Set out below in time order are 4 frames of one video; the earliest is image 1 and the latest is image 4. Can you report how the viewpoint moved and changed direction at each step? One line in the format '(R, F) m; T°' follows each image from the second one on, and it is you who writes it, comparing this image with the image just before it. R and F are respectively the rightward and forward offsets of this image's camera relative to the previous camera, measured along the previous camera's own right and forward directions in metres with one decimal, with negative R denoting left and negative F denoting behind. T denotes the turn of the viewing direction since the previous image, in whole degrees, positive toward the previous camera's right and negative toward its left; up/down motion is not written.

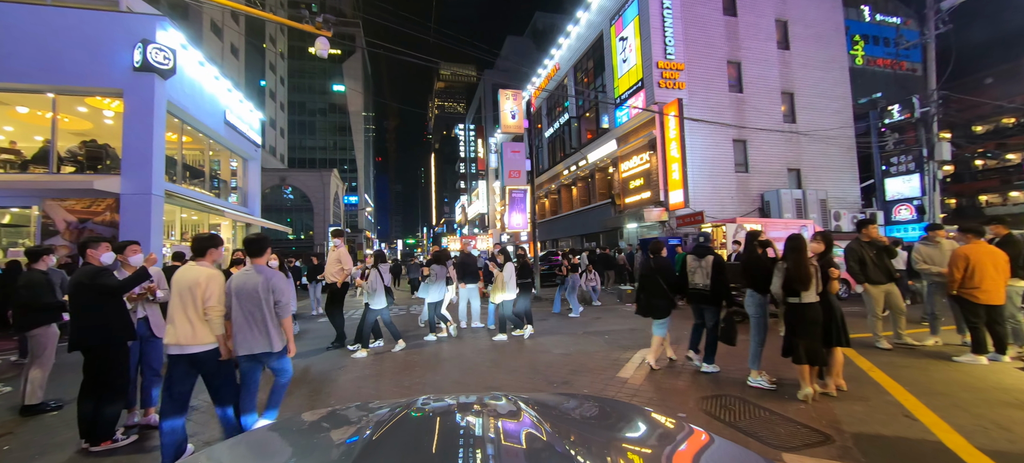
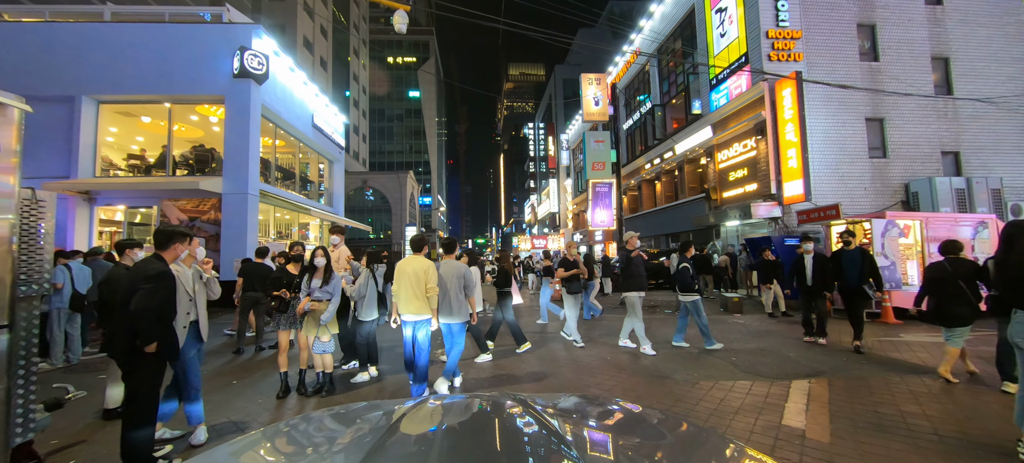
(-0.5, +0.9) m; -10°
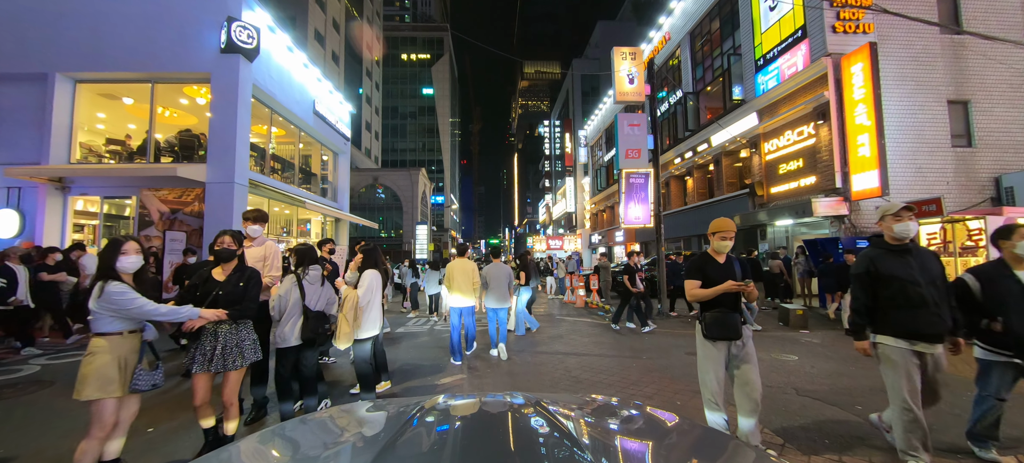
(-0.2, +1.5) m; -2°
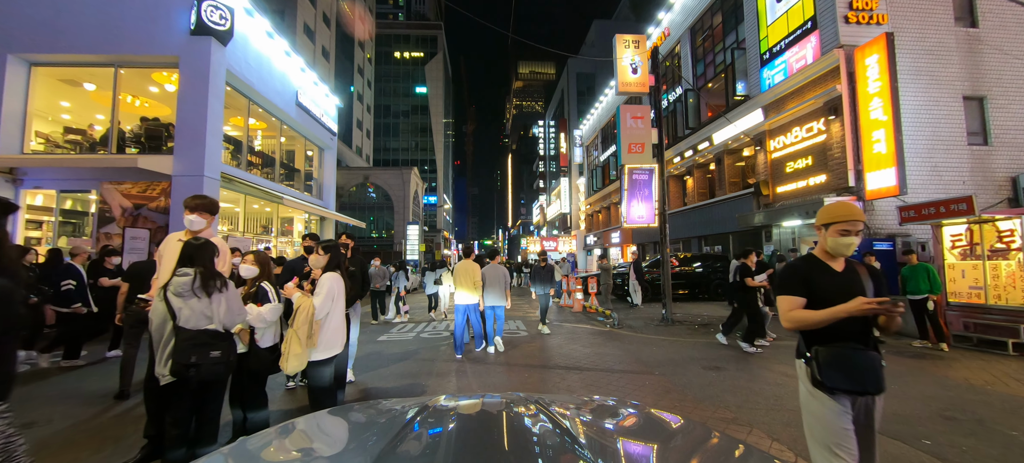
(0.0, +0.7) m; +1°
